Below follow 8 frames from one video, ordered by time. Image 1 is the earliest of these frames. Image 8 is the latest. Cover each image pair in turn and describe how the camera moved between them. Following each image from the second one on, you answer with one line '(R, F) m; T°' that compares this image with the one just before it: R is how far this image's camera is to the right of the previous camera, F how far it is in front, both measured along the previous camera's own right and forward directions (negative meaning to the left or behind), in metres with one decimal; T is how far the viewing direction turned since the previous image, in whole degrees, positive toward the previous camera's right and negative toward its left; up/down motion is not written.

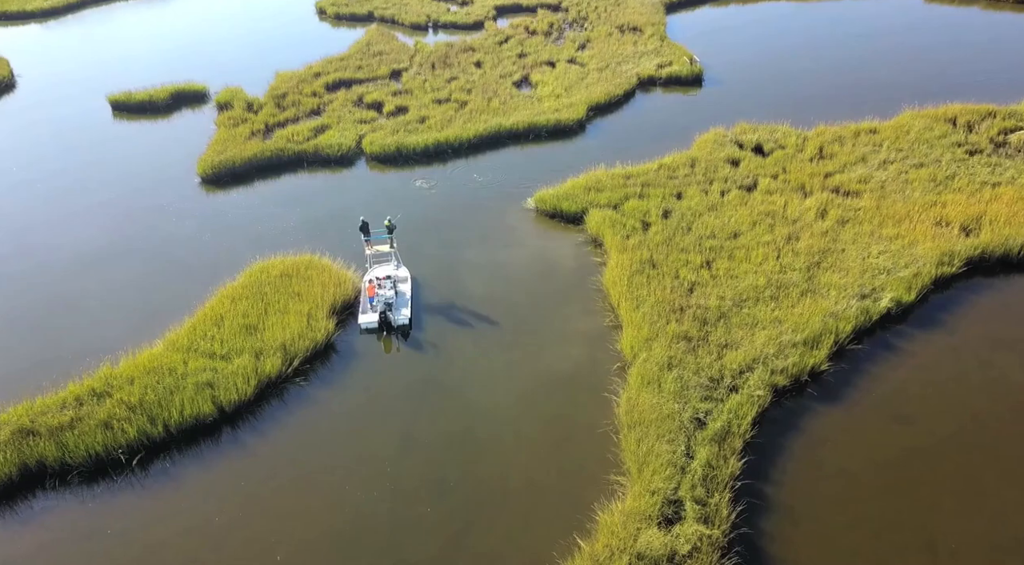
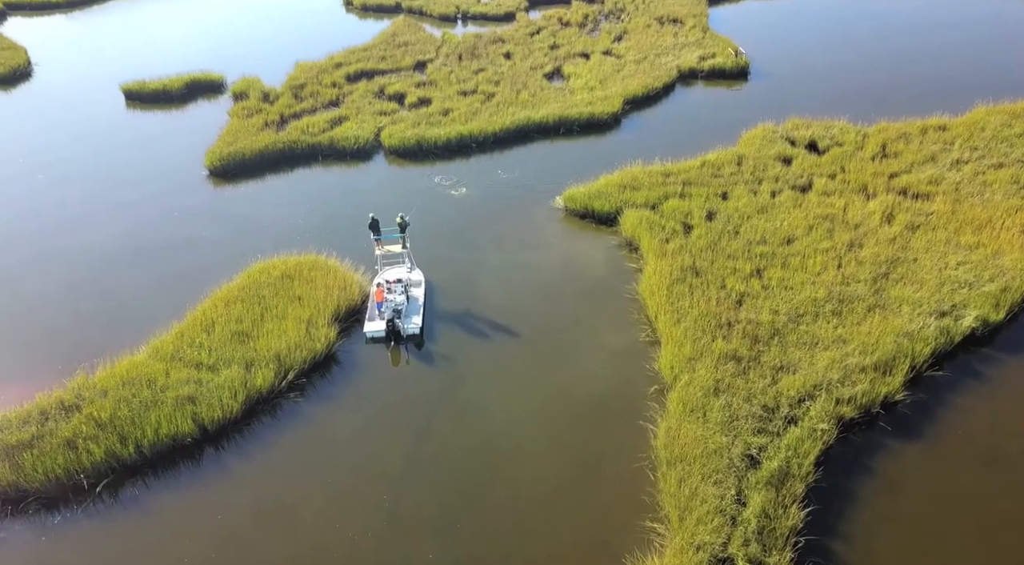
(+0.1, +2.6) m; -2°
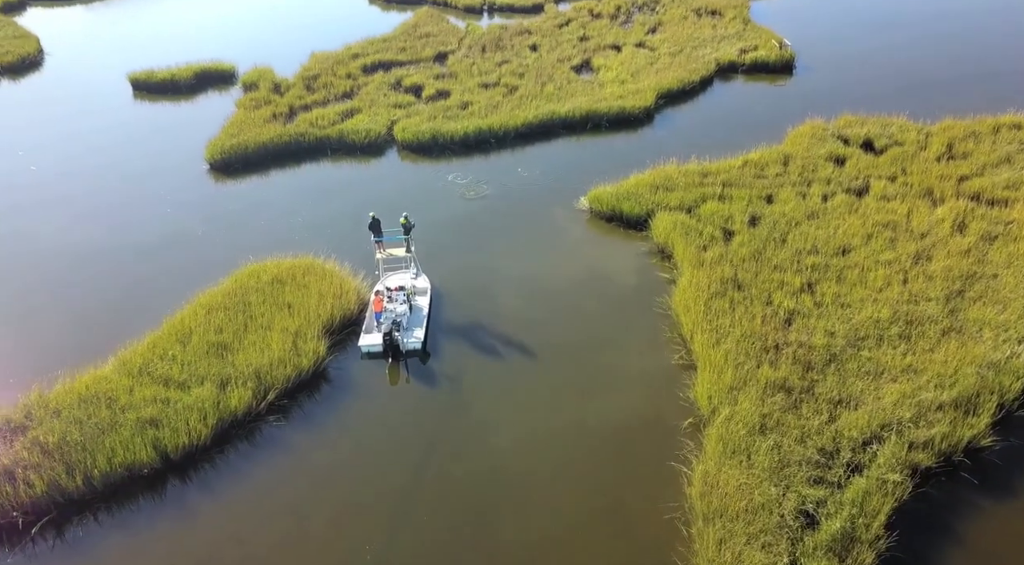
(+0.3, +2.5) m; -2°
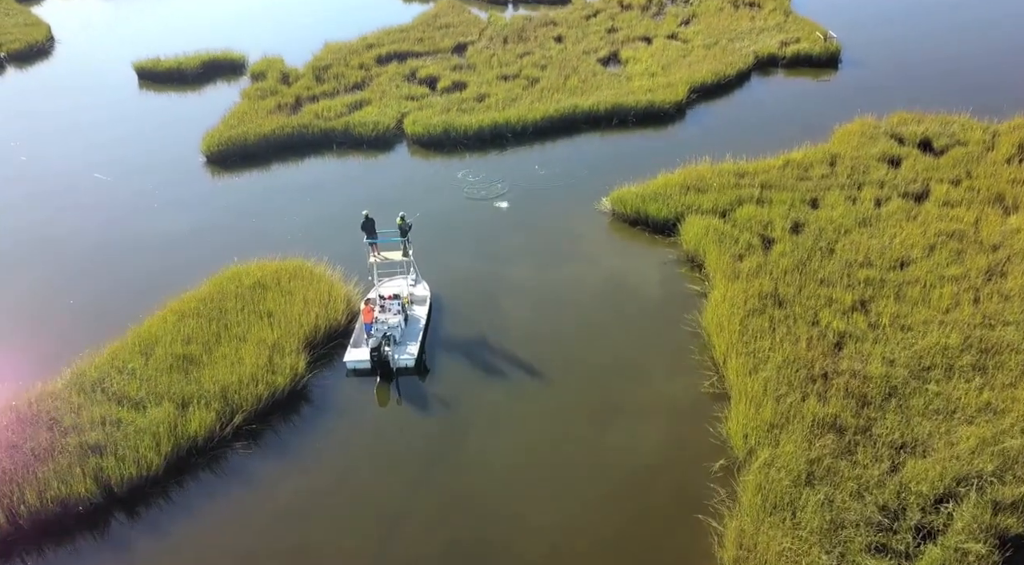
(+0.4, +2.3) m; -2°
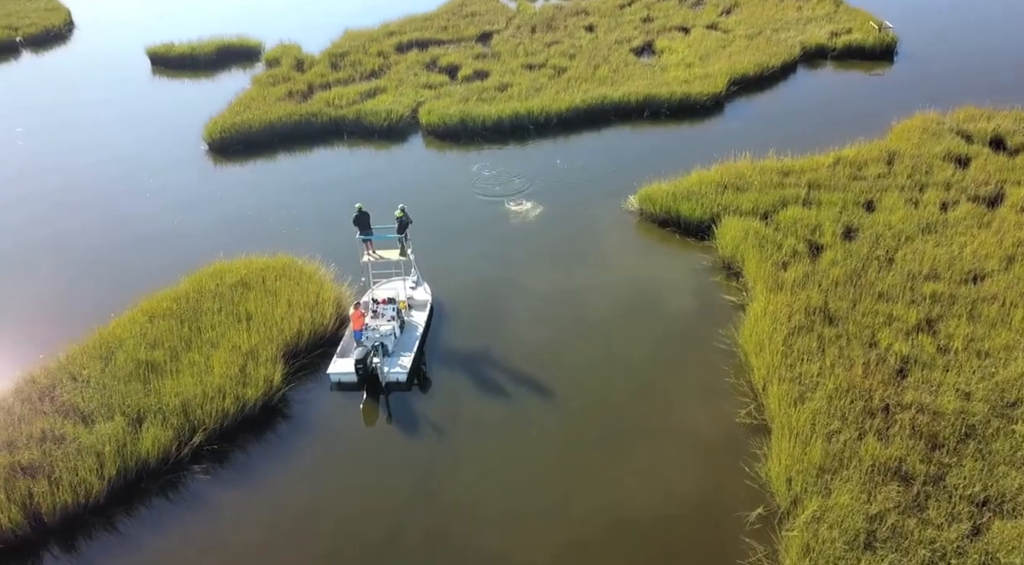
(+0.4, +2.1) m; -2°
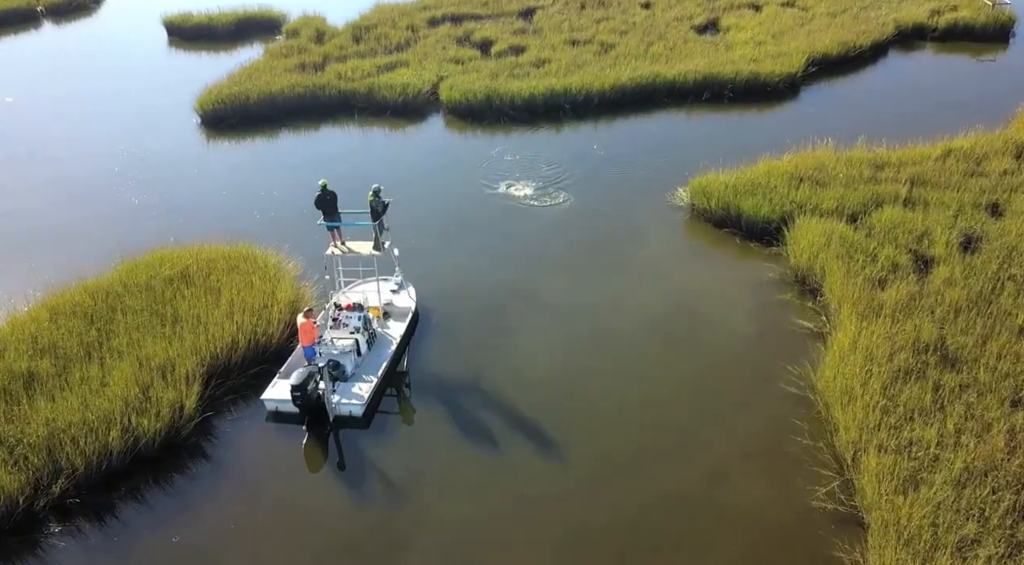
(+0.7, +3.8) m; -4°
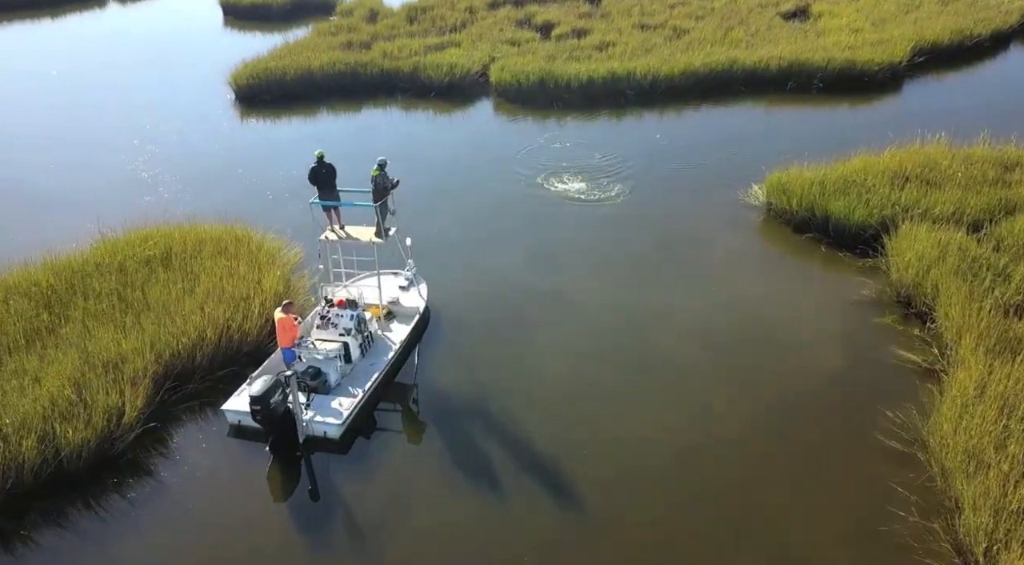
(+0.4, +2.3) m; -4°
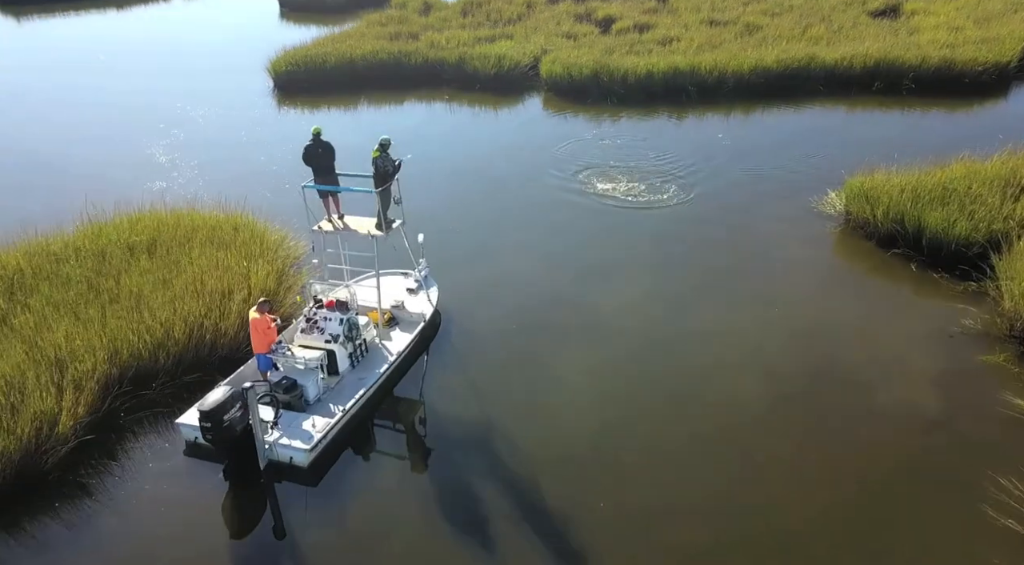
(+0.4, +1.7) m; -4°
